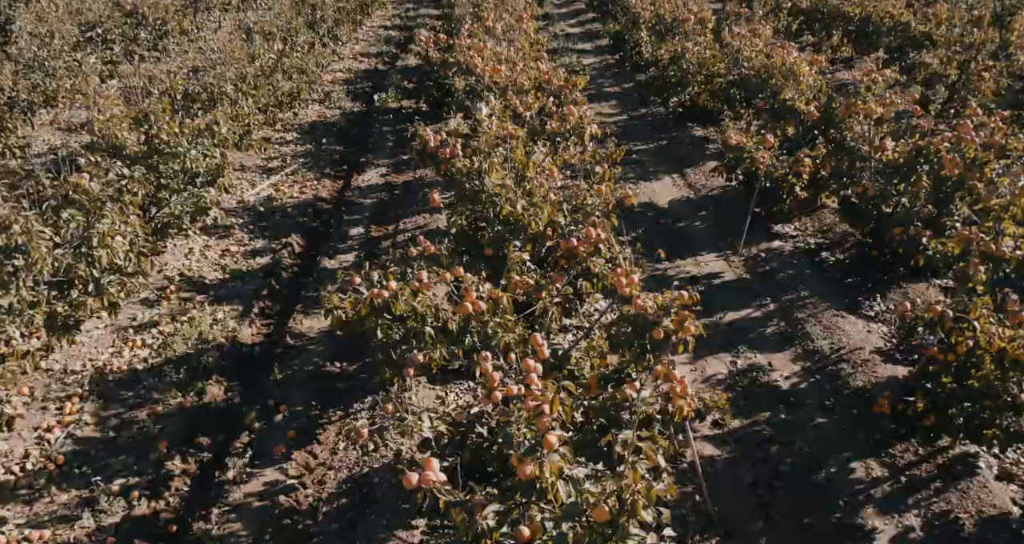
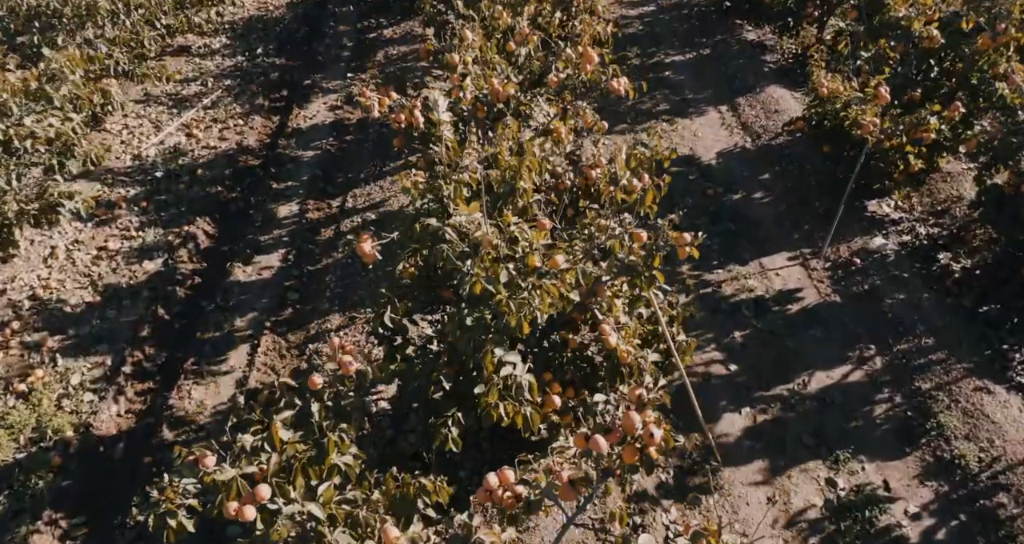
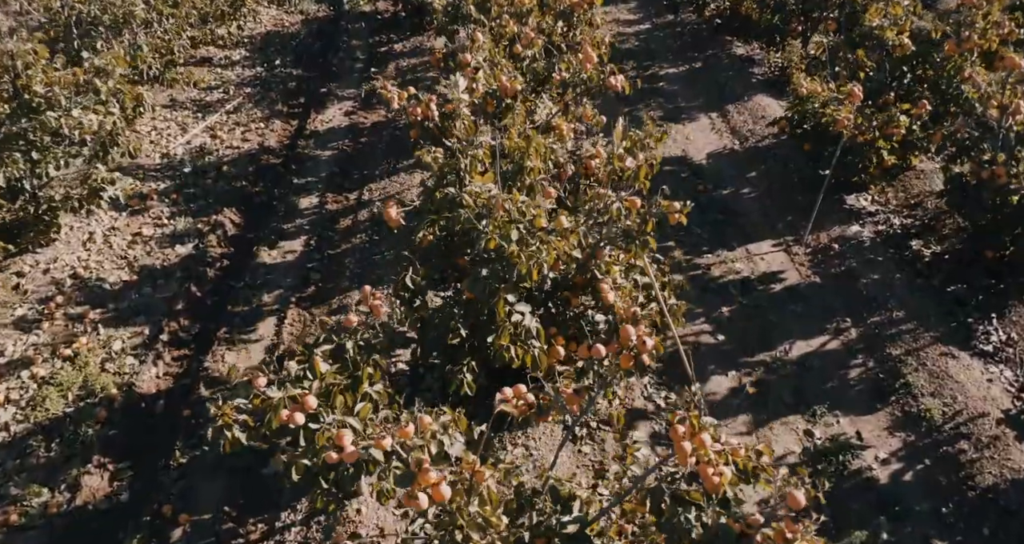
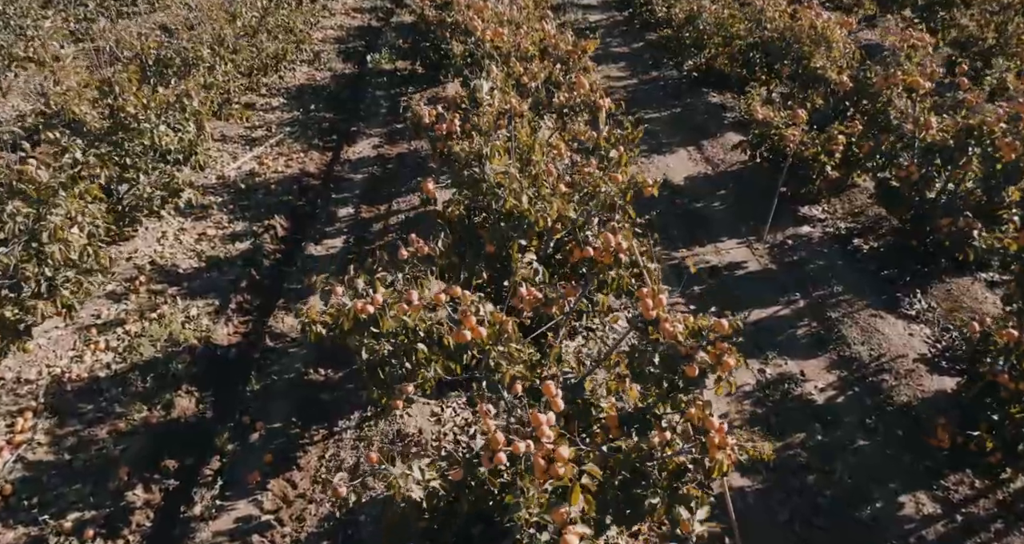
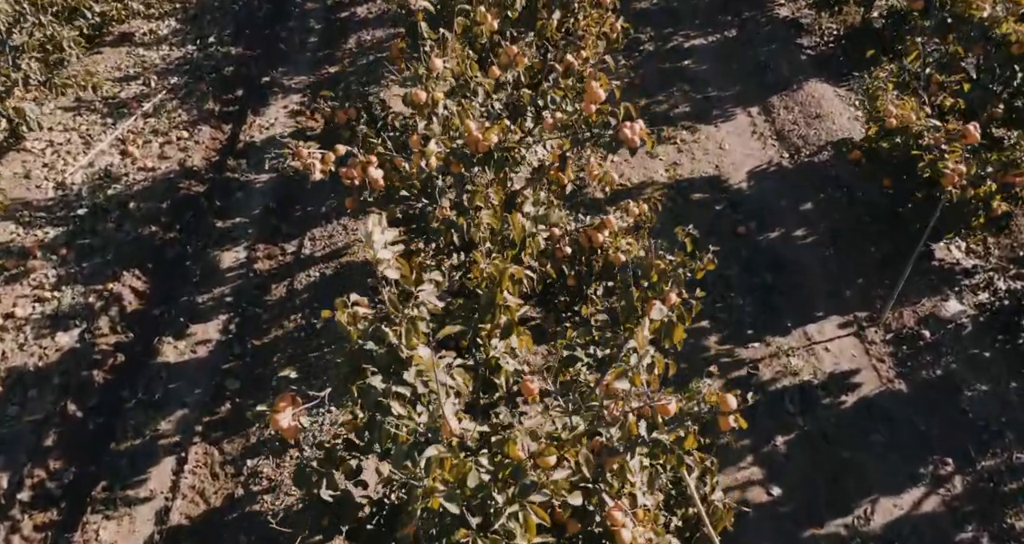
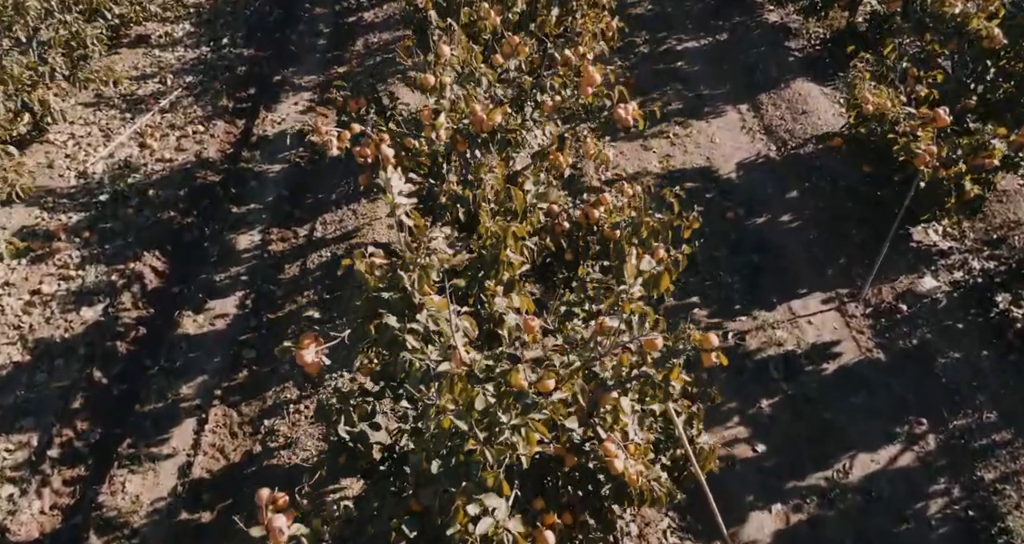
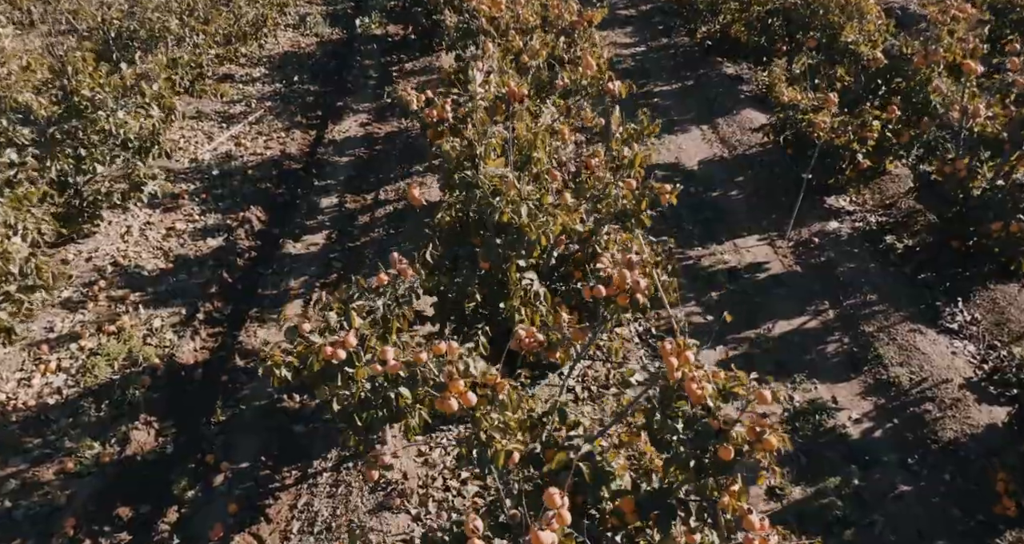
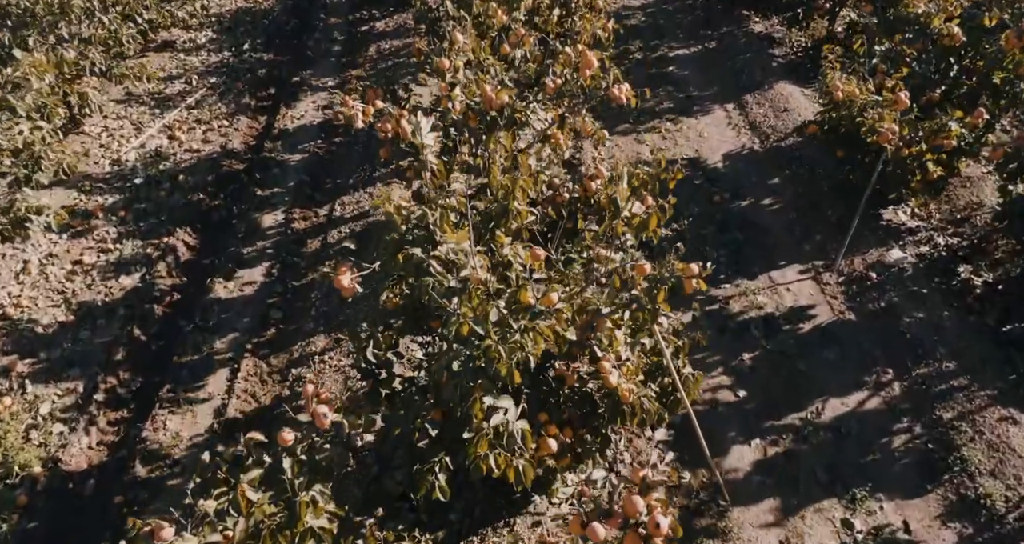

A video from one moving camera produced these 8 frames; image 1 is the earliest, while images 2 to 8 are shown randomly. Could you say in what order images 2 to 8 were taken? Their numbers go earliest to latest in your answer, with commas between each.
4, 7, 3, 2, 8, 6, 5
